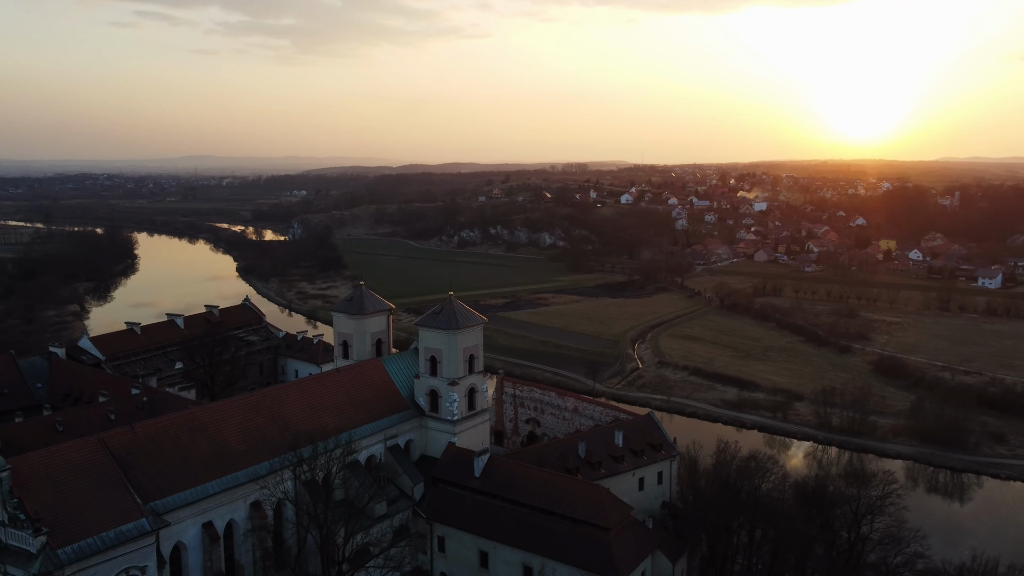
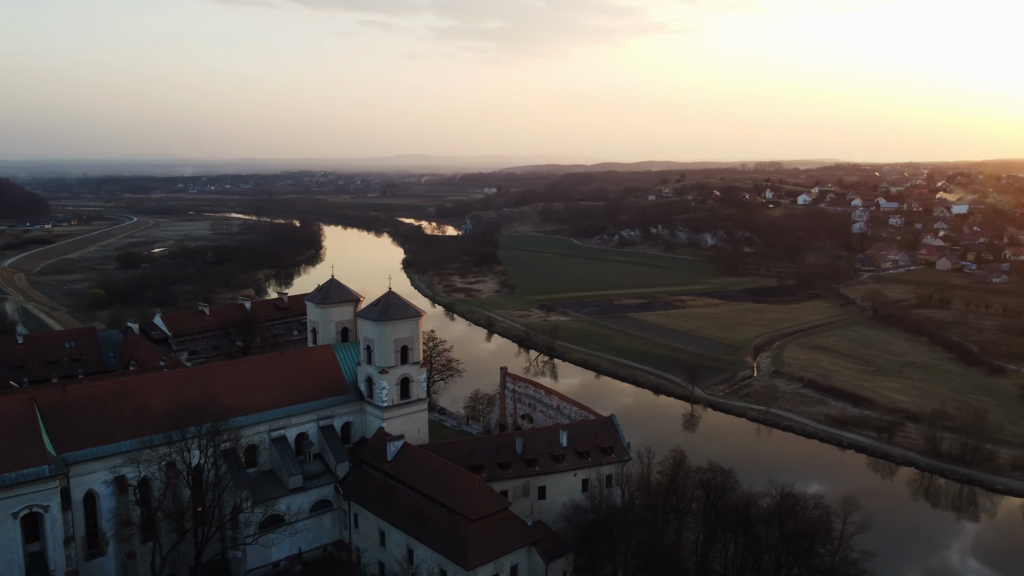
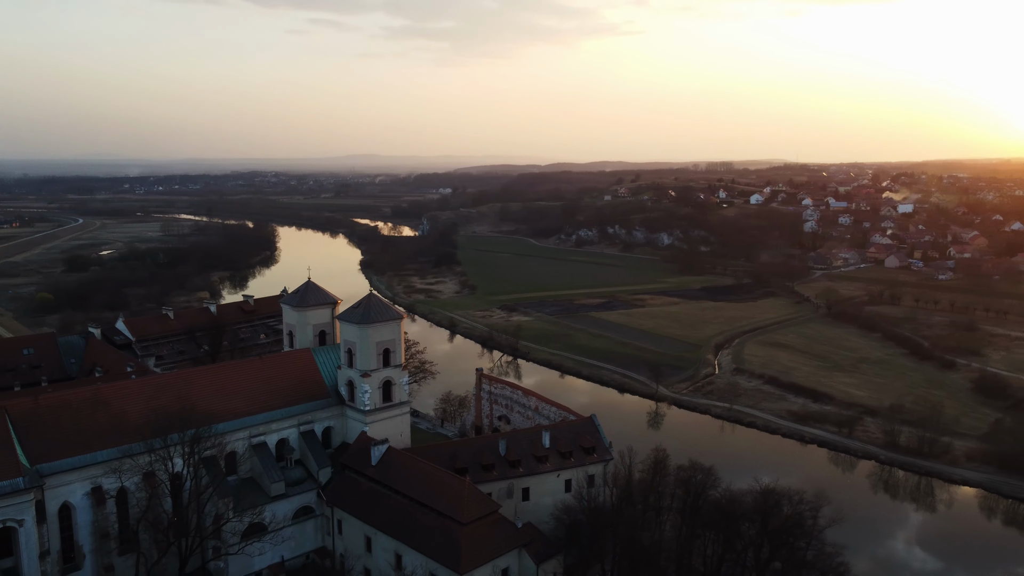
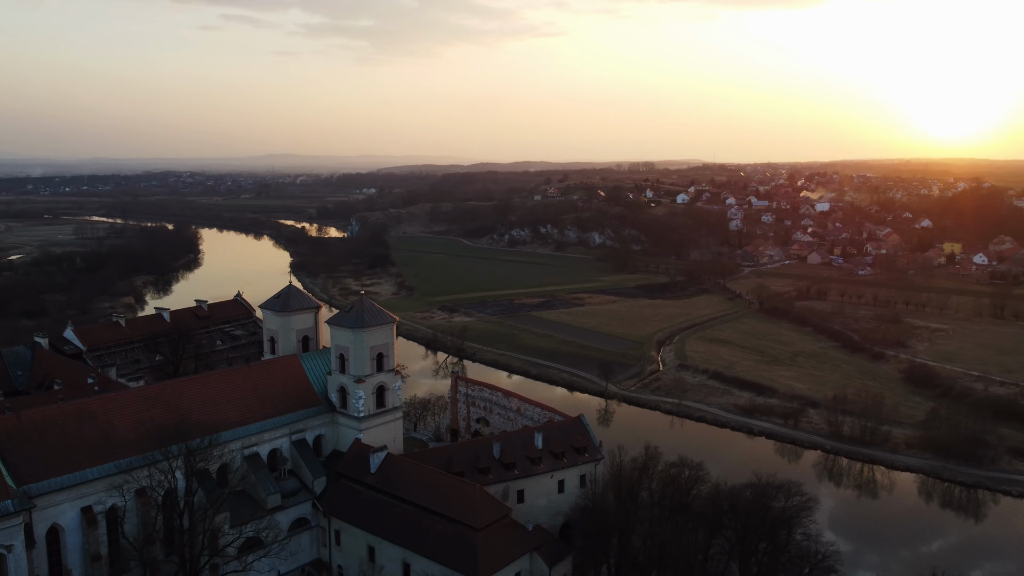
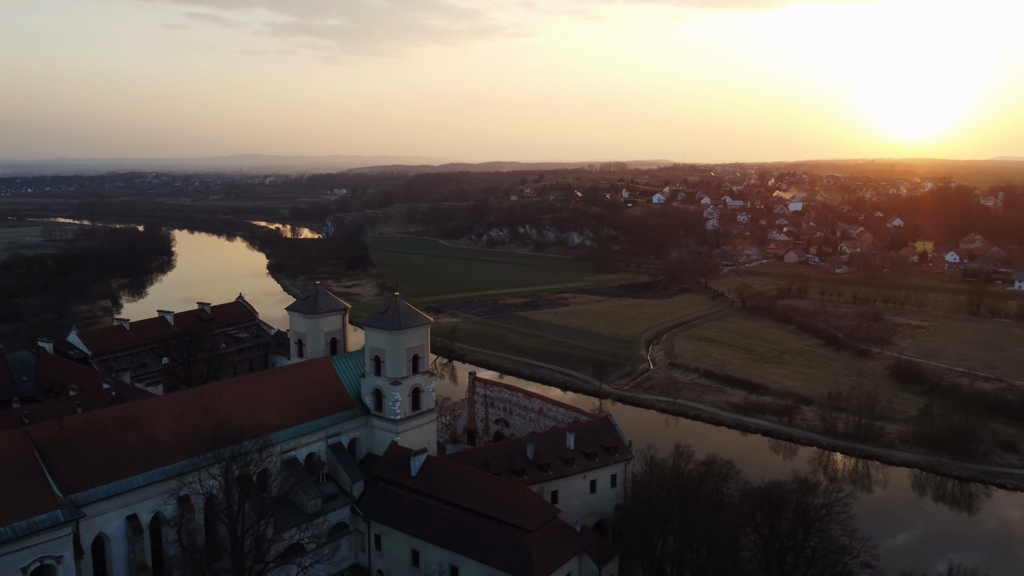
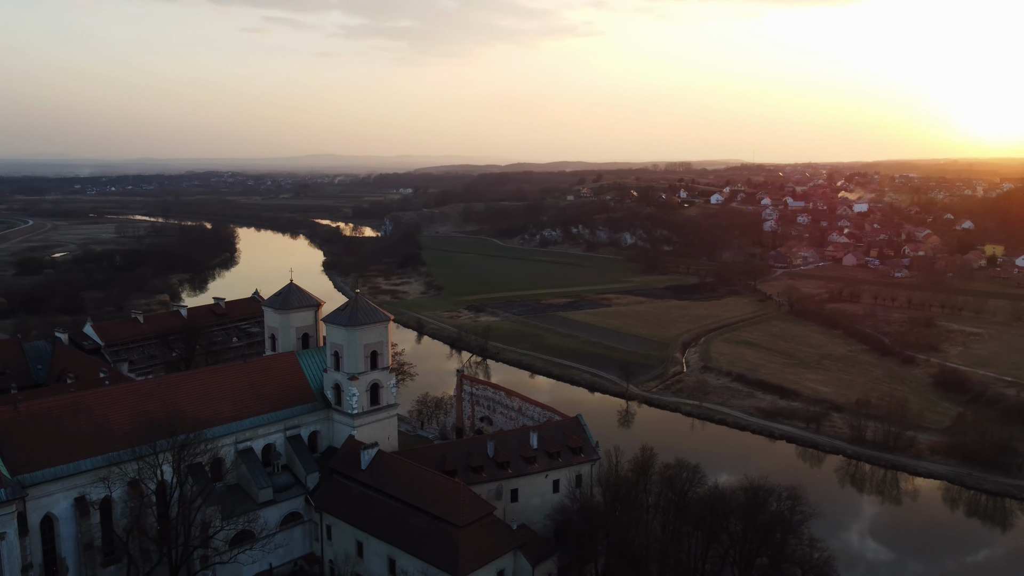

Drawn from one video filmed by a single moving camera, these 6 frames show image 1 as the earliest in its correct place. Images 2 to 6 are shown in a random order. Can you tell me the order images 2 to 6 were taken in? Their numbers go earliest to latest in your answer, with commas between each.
5, 4, 6, 3, 2
